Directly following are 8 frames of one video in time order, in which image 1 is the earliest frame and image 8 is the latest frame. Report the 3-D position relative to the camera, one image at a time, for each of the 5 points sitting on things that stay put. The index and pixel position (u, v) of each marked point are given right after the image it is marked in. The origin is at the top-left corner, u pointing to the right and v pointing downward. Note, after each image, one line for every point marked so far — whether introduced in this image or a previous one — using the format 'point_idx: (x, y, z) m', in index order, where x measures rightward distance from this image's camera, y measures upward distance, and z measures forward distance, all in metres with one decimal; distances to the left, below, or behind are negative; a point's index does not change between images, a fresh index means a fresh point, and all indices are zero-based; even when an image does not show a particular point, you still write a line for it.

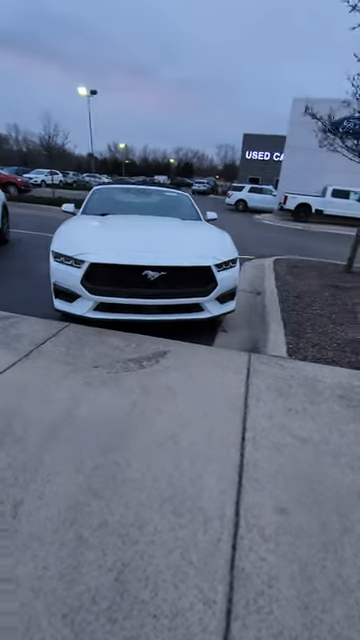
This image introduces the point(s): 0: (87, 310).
0: (-1.1, +0.1, +4.0) m
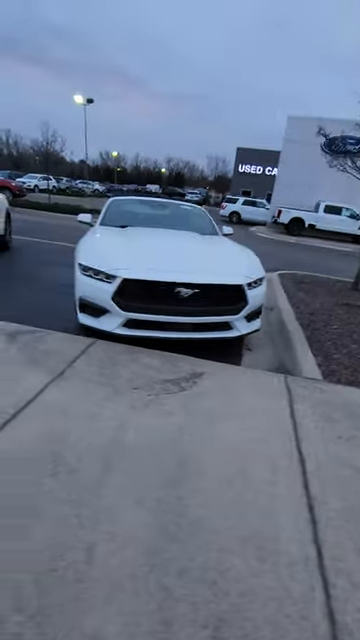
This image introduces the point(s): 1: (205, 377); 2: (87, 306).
0: (-0.8, -0.1, +3.8) m
1: (+0.3, -0.6, +3.4) m
2: (-1.2, +0.2, +4.0) m
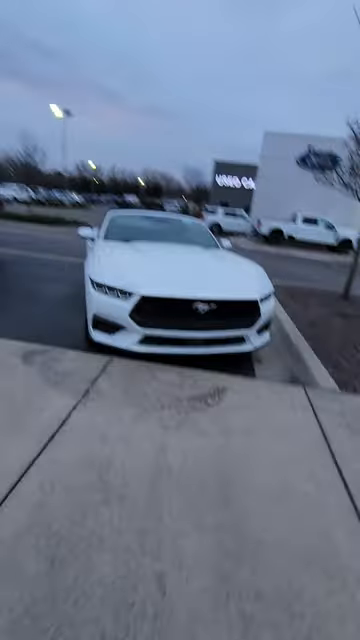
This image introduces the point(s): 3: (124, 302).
0: (-0.6, -0.3, +3.8) m
1: (+0.5, -0.8, +3.4) m
2: (-1.0, 0.0, +4.0) m
3: (-0.6, +0.2, +3.8) m
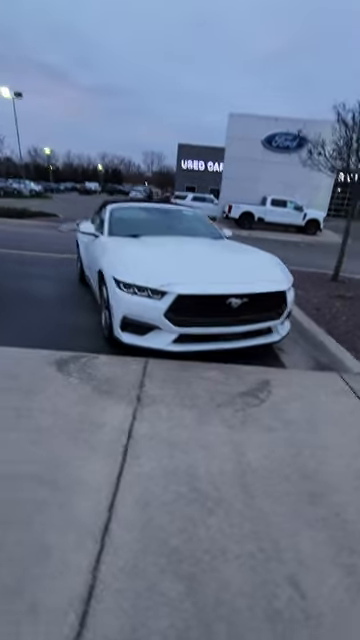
0: (-0.1, -0.3, +3.7) m
1: (+1.0, -0.7, +3.4) m
2: (-0.6, -0.1, +3.9) m
3: (-0.2, +0.2, +3.7) m
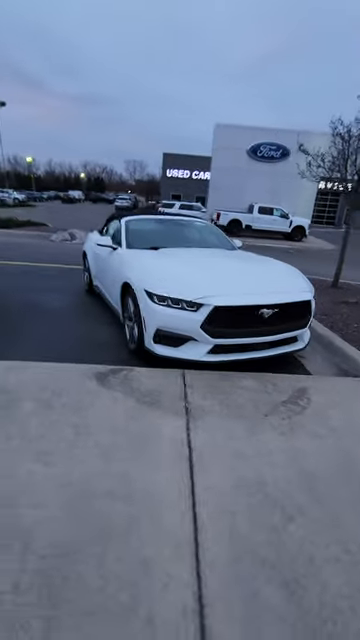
0: (+0.3, -0.4, +3.8) m
1: (+1.4, -0.8, +3.6) m
2: (-0.2, -0.2, +3.9) m
3: (+0.2, +0.1, +3.7) m
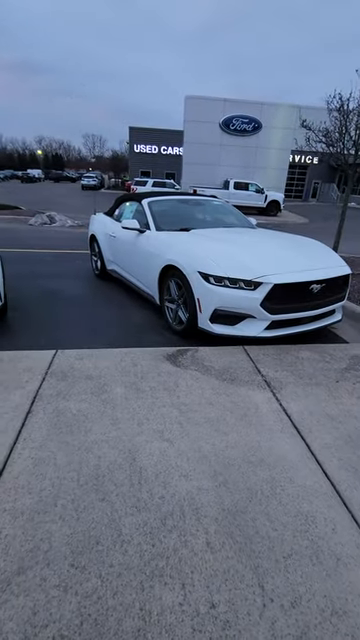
0: (+1.0, -0.1, +4.0) m
1: (+2.2, -0.5, +3.9) m
2: (+0.5, +0.1, +4.1) m
3: (+0.9, +0.3, +3.9) m
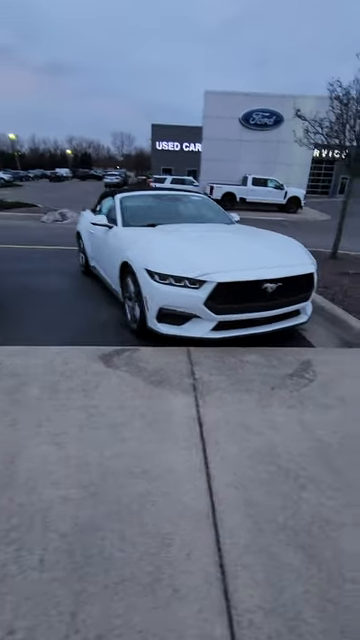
0: (+0.3, -0.1, +3.8) m
1: (+1.5, -0.5, +3.6) m
2: (-0.1, +0.1, +3.9) m
3: (+0.2, +0.3, +3.7) m
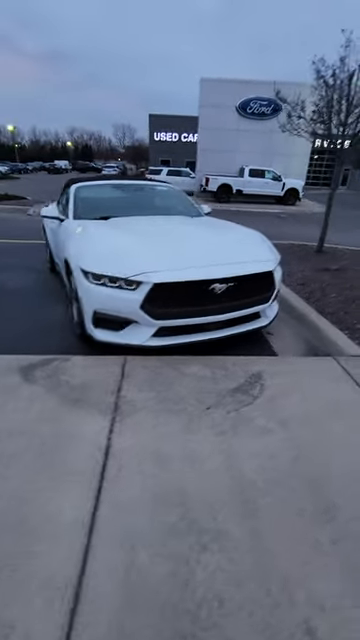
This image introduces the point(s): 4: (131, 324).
0: (-0.3, -0.2, +3.4) m
1: (+0.8, -0.5, +3.1) m
2: (-0.8, 0.0, +3.5) m
3: (-0.5, +0.3, +3.2) m
4: (-0.5, 0.0, +3.4) m
